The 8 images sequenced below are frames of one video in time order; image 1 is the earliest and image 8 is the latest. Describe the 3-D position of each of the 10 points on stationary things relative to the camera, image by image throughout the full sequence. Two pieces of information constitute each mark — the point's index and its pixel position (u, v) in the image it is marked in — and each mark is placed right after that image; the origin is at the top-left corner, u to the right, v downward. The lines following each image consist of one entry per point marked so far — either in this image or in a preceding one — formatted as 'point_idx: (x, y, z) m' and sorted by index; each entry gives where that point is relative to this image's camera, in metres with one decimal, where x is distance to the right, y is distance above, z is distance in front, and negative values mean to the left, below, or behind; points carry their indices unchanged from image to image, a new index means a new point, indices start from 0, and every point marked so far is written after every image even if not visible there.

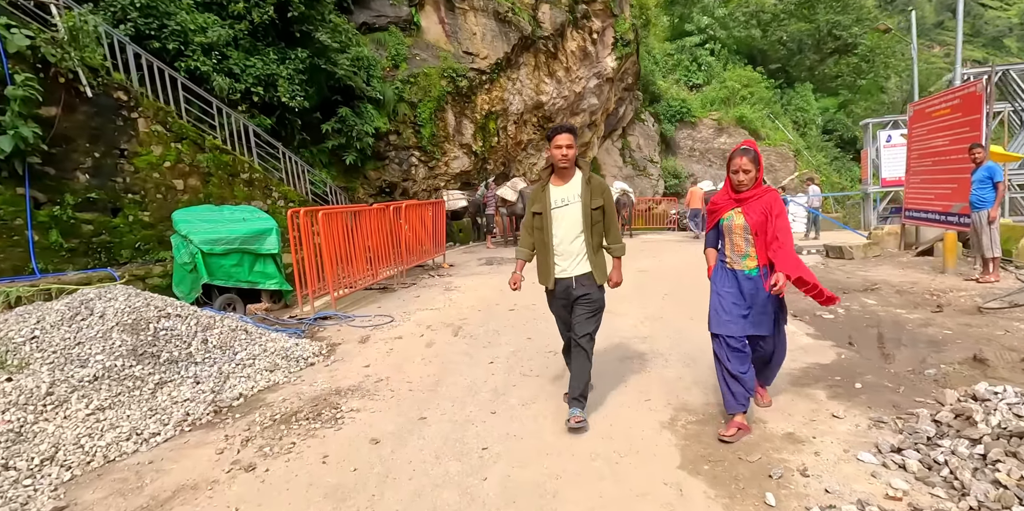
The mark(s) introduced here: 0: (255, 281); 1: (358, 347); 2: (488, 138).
0: (-3.5, -0.4, +7.2) m
1: (-1.5, -0.9, +5.1) m
2: (-0.8, +4.0, +17.7) m
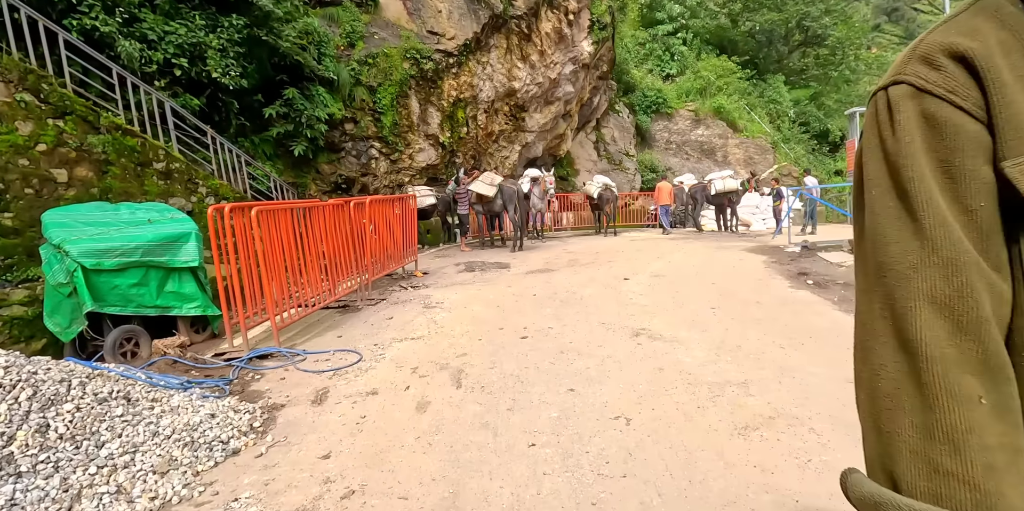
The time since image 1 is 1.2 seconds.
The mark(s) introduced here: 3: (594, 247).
0: (-3.5, -0.5, +5.3) m
1: (-1.3, -1.0, +3.4) m
2: (-1.7, +3.9, +15.9) m
3: (+1.8, +0.2, +12.0) m
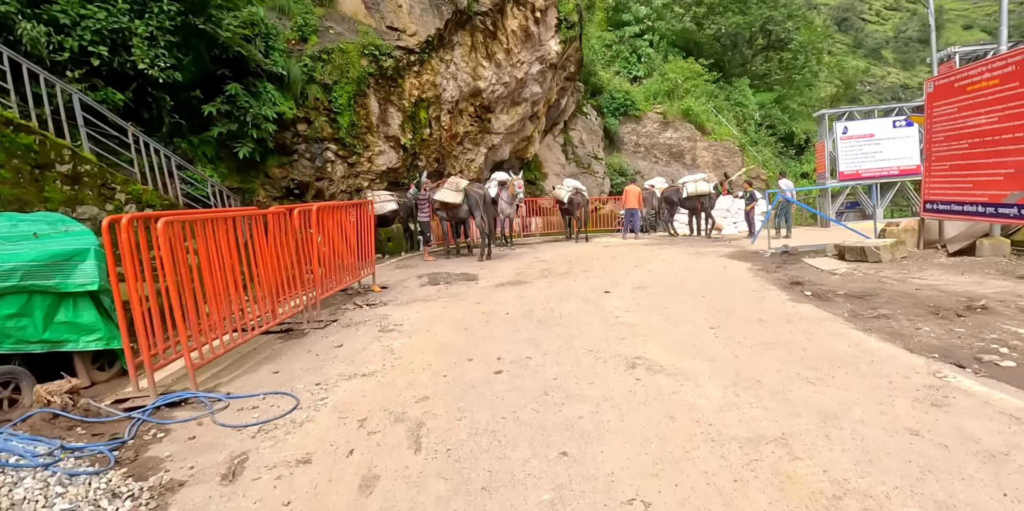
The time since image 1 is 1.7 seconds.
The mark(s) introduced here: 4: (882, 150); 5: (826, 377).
0: (-3.7, -0.7, +4.3) m
1: (-1.4, -1.2, +2.5) m
2: (-2.7, +3.6, +15.0) m
3: (+1.2, 0.0, +11.3) m
4: (+11.0, +3.1, +15.5) m
5: (+2.0, -0.8, +3.3) m
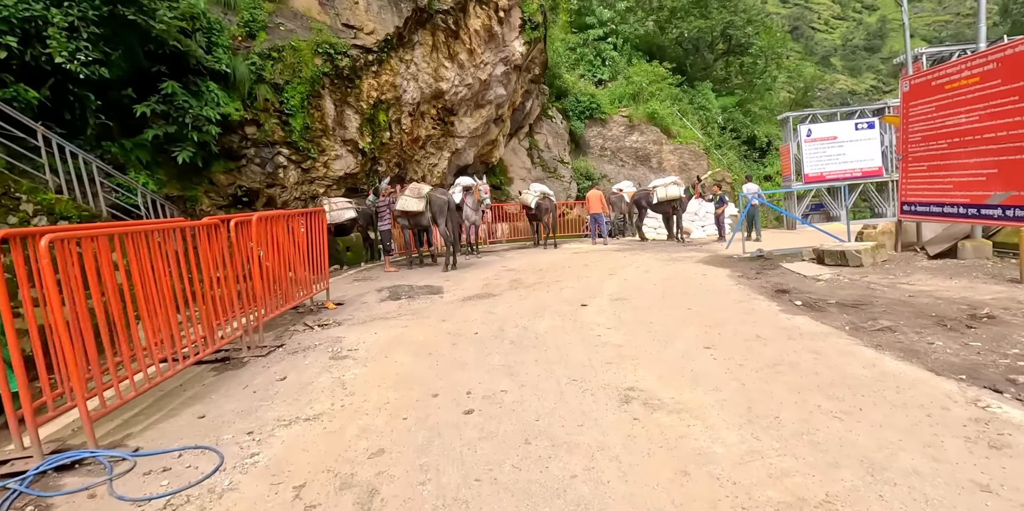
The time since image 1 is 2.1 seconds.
0: (-3.9, -0.9, +3.4) m
1: (-1.5, -1.3, +1.8) m
2: (-3.7, +3.4, +14.3) m
3: (+0.5, -0.1, +10.8) m
4: (+10.0, +3.1, +15.7) m
5: (+1.8, -0.8, +2.8) m
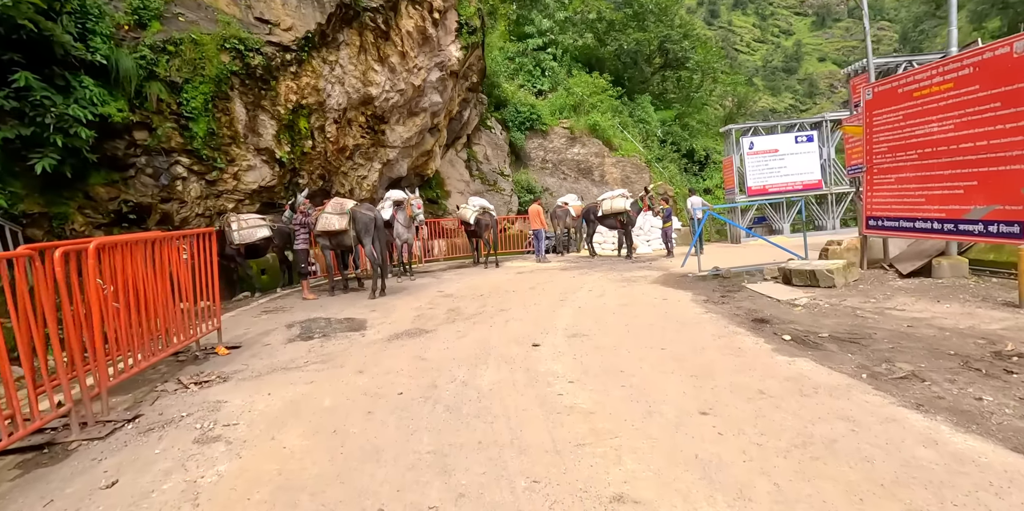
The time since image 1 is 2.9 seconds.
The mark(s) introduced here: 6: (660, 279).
0: (-4.2, -1.2, +1.9) m
1: (-1.6, -1.5, +0.5) m
2: (-5.2, +2.8, +12.8) m
3: (-0.6, -0.5, +9.7) m
4: (+8.2, +2.7, +15.6) m
5: (+1.6, -1.0, +1.9) m
6: (+2.6, -0.4, +9.2) m
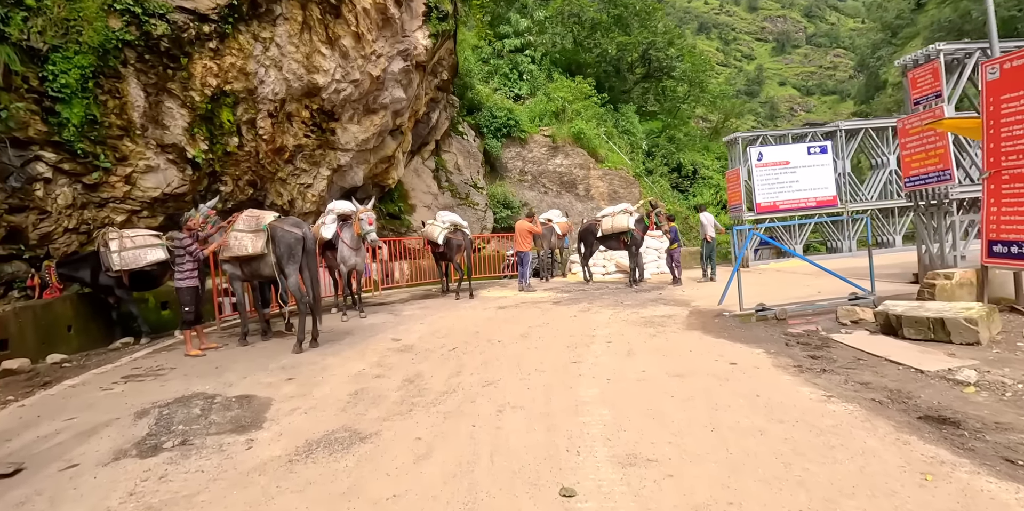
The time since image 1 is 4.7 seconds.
0: (-3.9, -1.3, -0.8) m
1: (-1.2, -1.6, -2.0) m
2: (-5.6, +2.3, +10.1) m
3: (-0.9, -1.0, +7.2) m
4: (+7.5, +2.0, +13.8) m
5: (+1.8, -1.2, -0.4) m
6: (+2.4, -0.9, +7.0) m
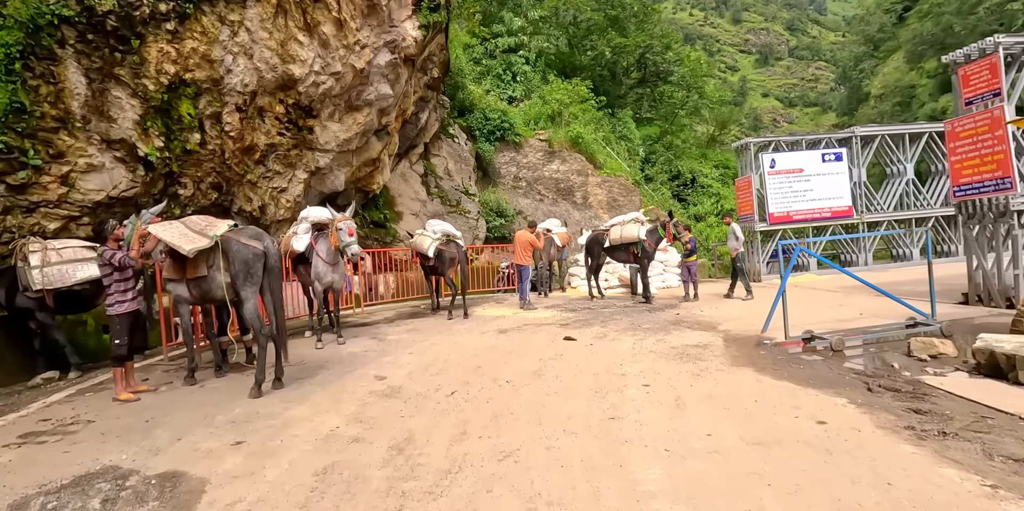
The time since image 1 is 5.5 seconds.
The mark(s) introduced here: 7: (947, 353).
0: (-3.6, -1.4, -2.1) m
1: (-0.9, -1.7, -3.2) m
2: (-5.6, +2.1, +8.8) m
3: (-0.8, -1.2, +6.0) m
4: (+7.4, +1.6, +12.9) m
5: (+2.1, -1.3, -1.5) m
6: (+2.5, -1.1, +5.9) m
7: (+4.2, -0.9, +5.0) m
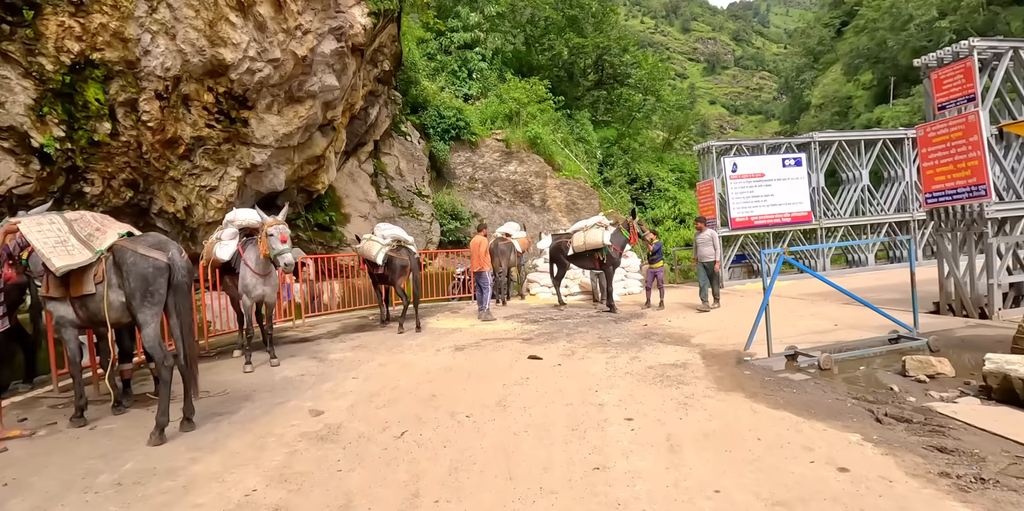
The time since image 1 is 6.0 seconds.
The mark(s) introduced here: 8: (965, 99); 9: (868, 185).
0: (-3.3, -1.5, -3.1) m
1: (-0.5, -1.8, -4.0) m
2: (-6.2, +2.0, +7.6) m
3: (-1.2, -1.3, +5.2) m
4: (+6.4, +1.5, +12.8) m
5: (+2.4, -1.4, -2.0) m
6: (+2.1, -1.2, +5.4) m
7: (+3.9, -1.0, +4.7) m
8: (+5.9, +2.1, +6.9) m
9: (+9.2, +1.8, +13.5) m
